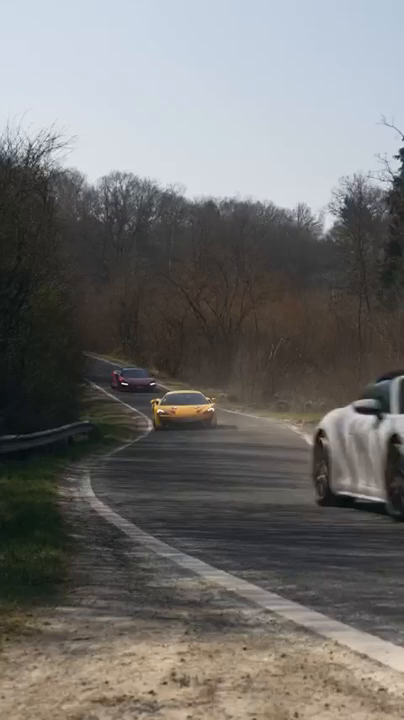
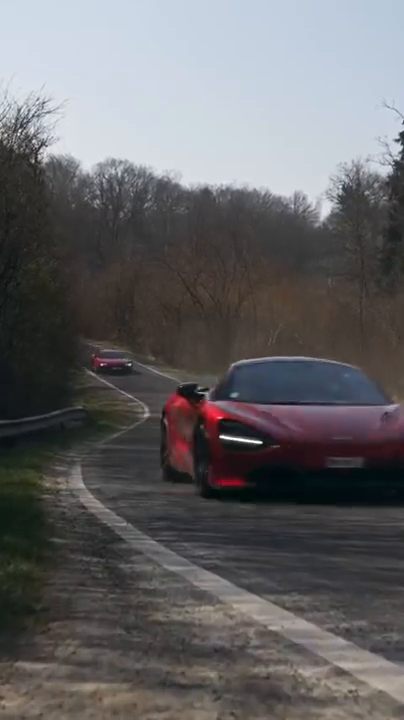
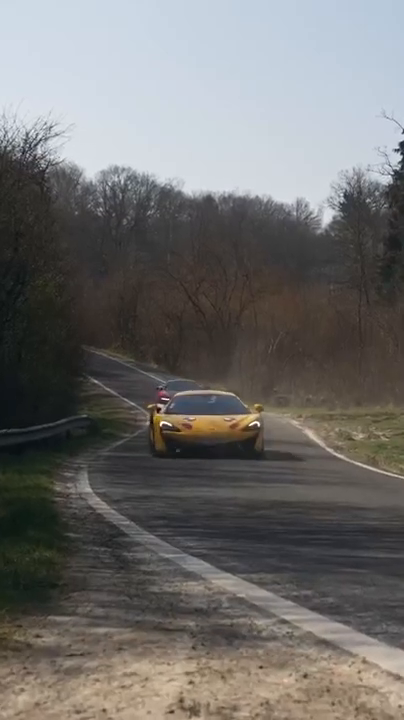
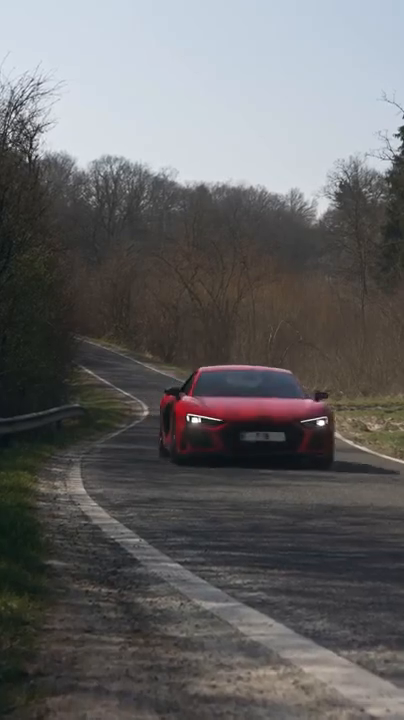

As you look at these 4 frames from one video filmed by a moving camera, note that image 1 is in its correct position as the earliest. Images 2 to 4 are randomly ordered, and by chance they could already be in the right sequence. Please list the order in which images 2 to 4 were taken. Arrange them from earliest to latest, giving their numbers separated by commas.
3, 2, 4
